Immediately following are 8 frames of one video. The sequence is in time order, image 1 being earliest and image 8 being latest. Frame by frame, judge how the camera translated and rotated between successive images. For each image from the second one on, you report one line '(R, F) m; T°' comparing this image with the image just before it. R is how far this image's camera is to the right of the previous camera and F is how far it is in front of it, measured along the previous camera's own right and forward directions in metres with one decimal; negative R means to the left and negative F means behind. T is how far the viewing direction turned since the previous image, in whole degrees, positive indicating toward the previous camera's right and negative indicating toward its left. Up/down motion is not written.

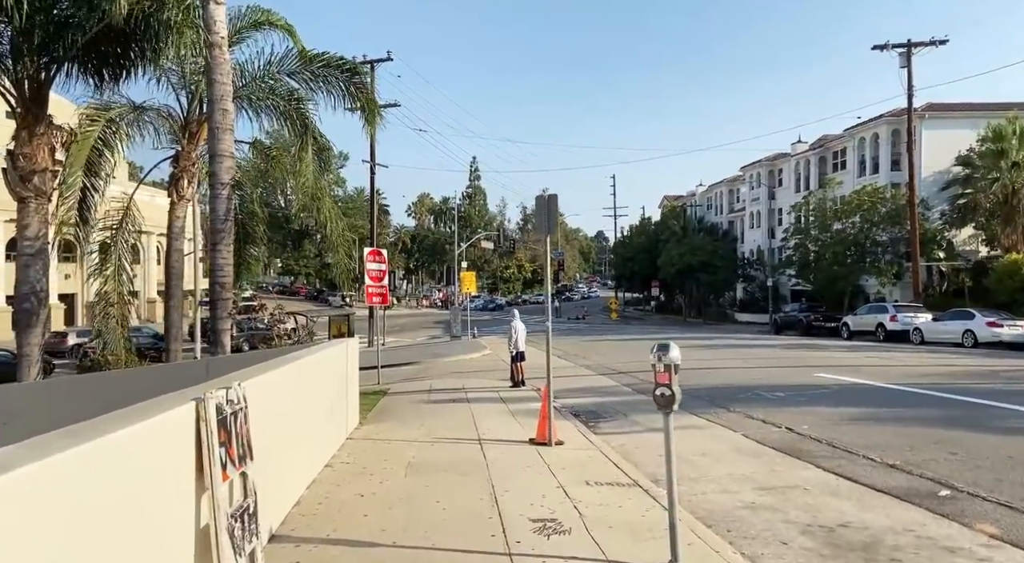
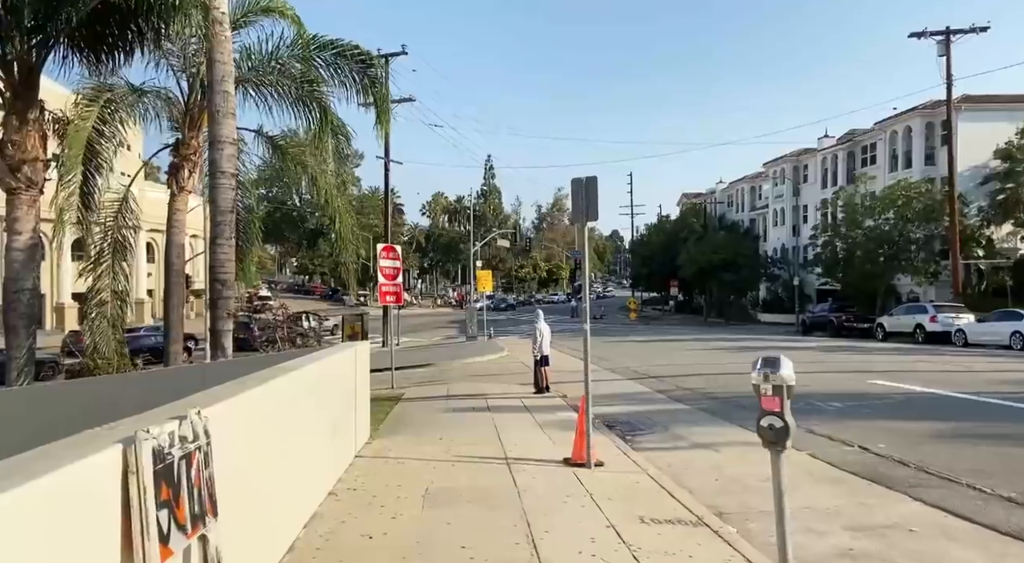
(-0.2, +1.1) m; -1°
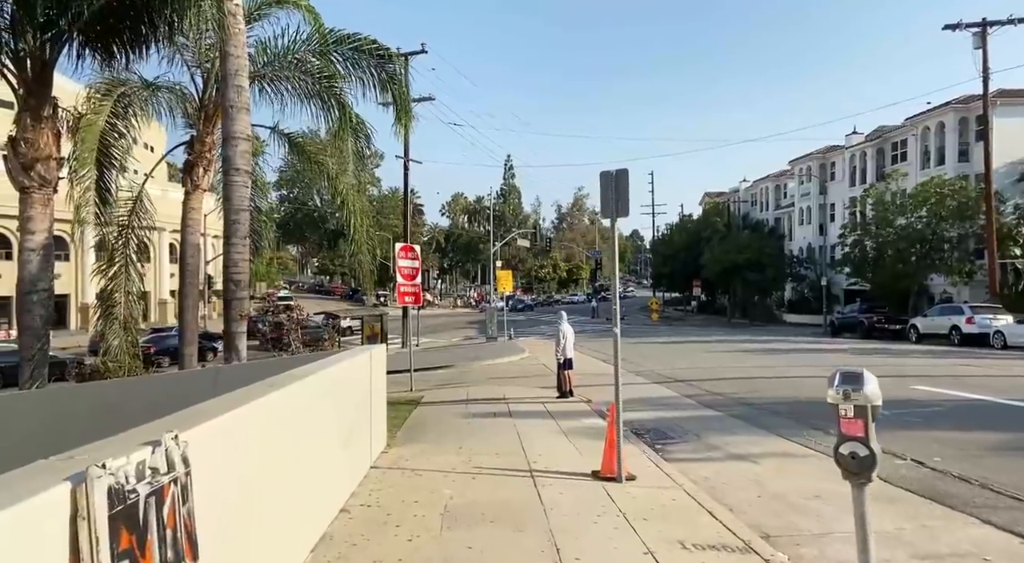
(0.0, +0.5) m; -2°
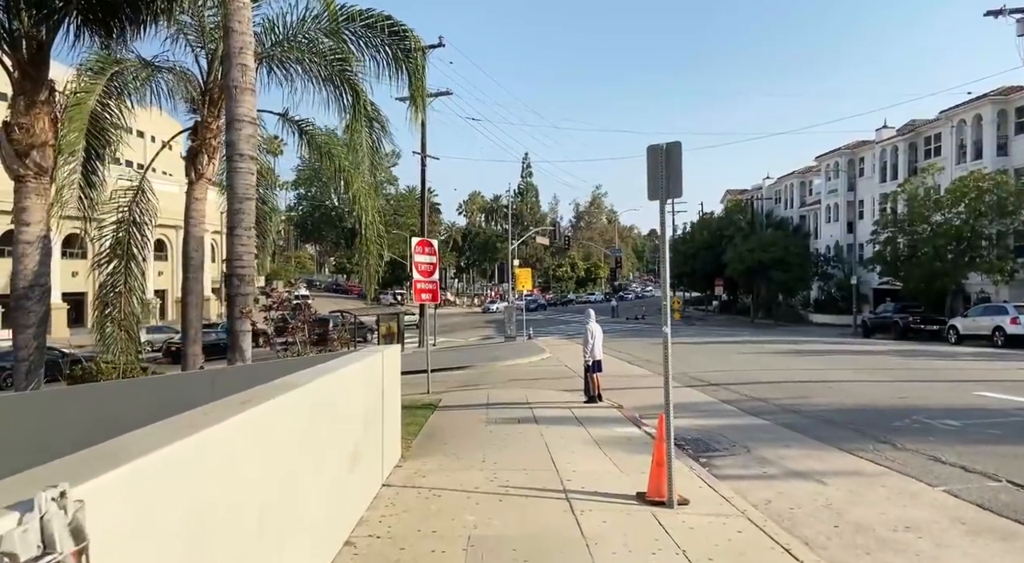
(-0.1, +0.9) m; -1°
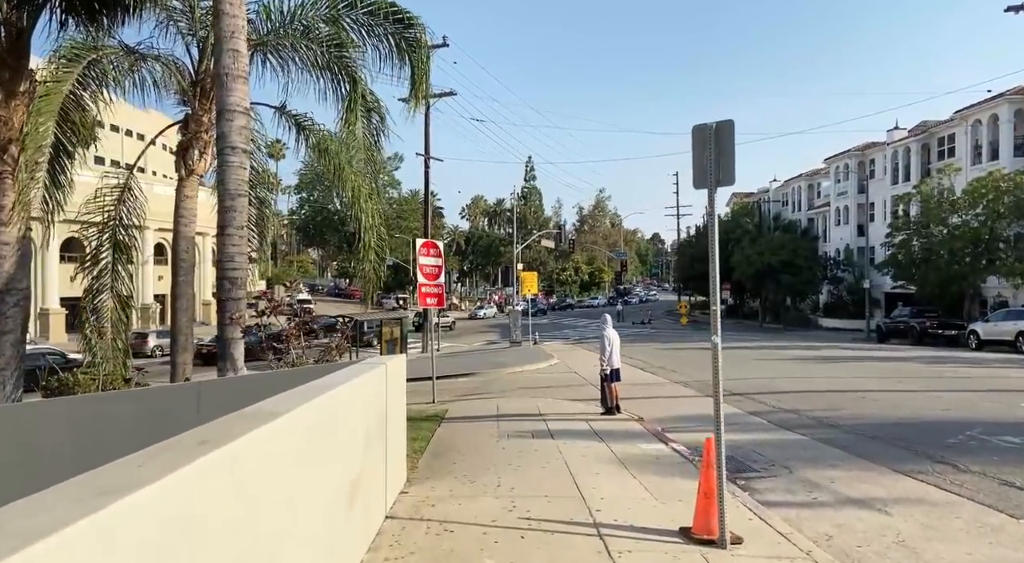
(-0.2, +0.8) m; 0°
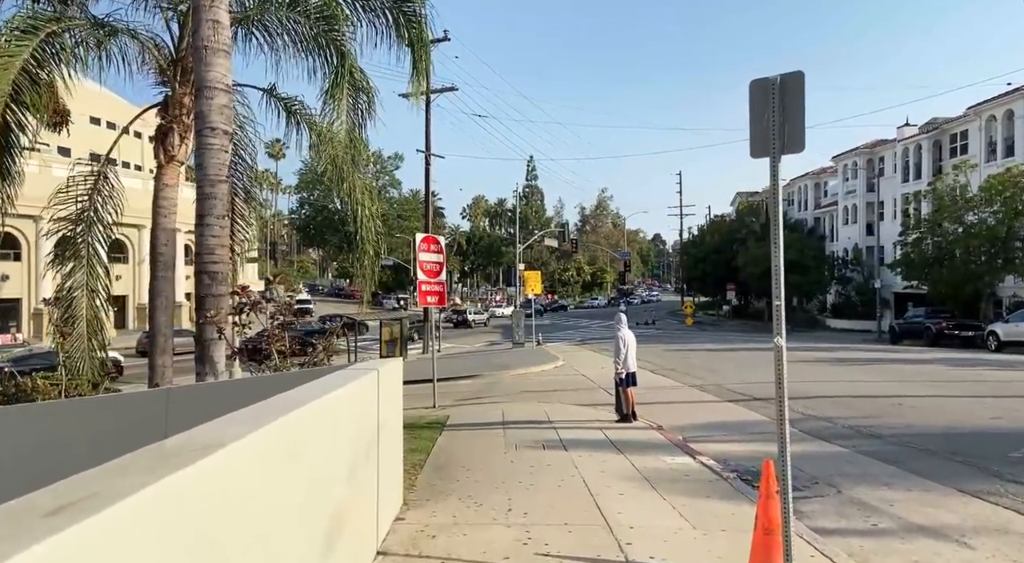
(-0.1, +0.9) m; 0°
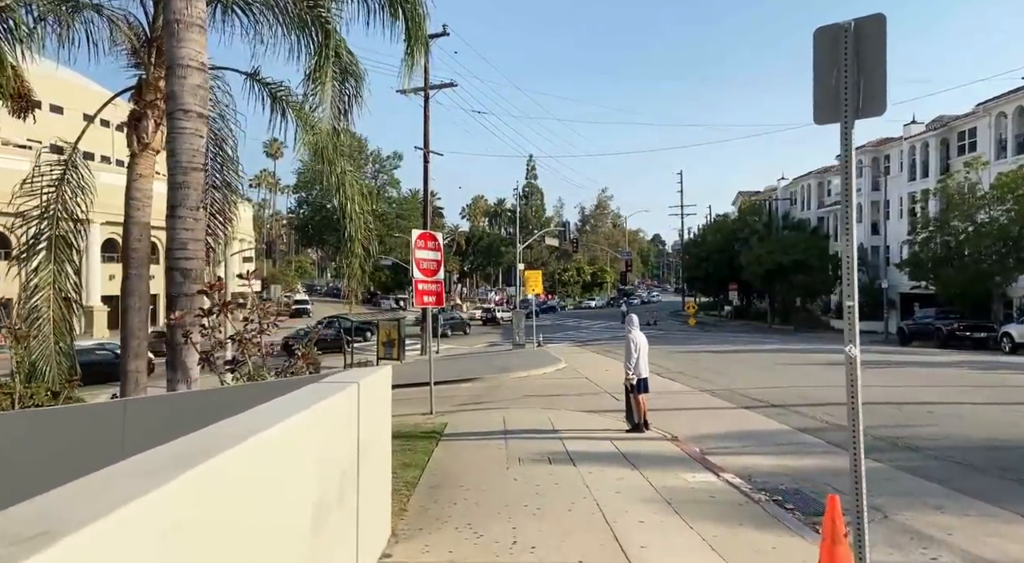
(0.0, +0.8) m; 0°
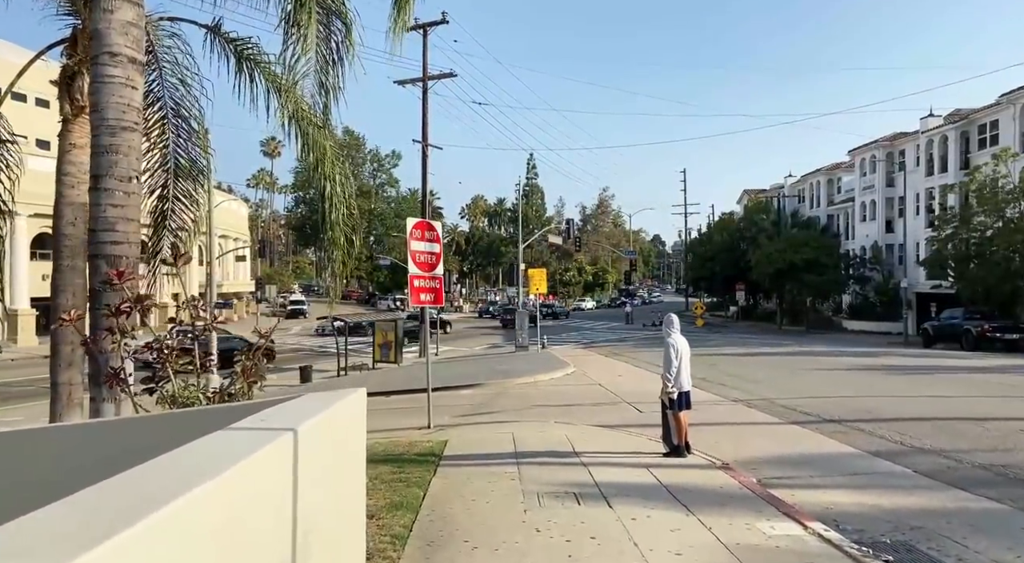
(-0.2, +1.7) m; 0°
